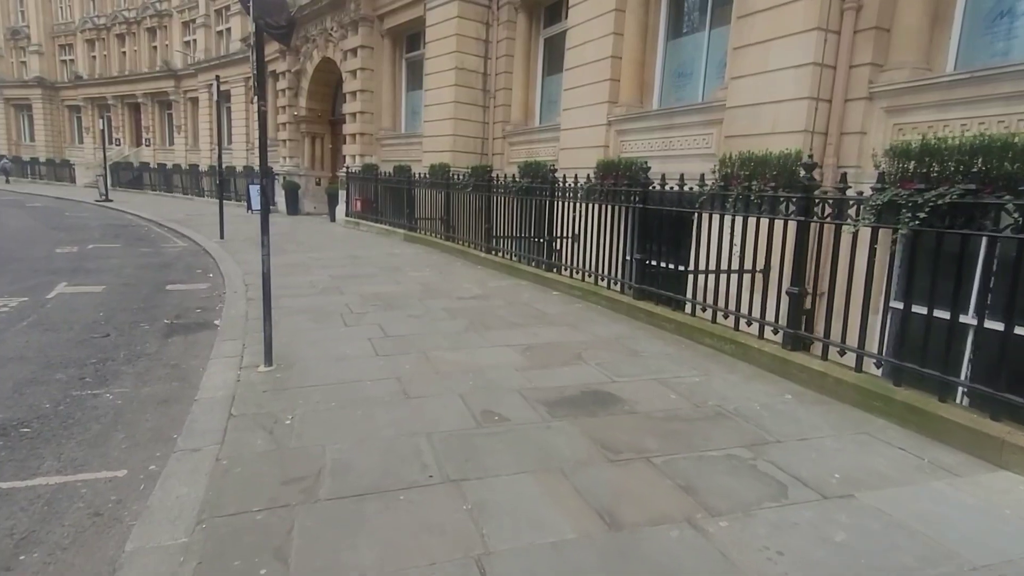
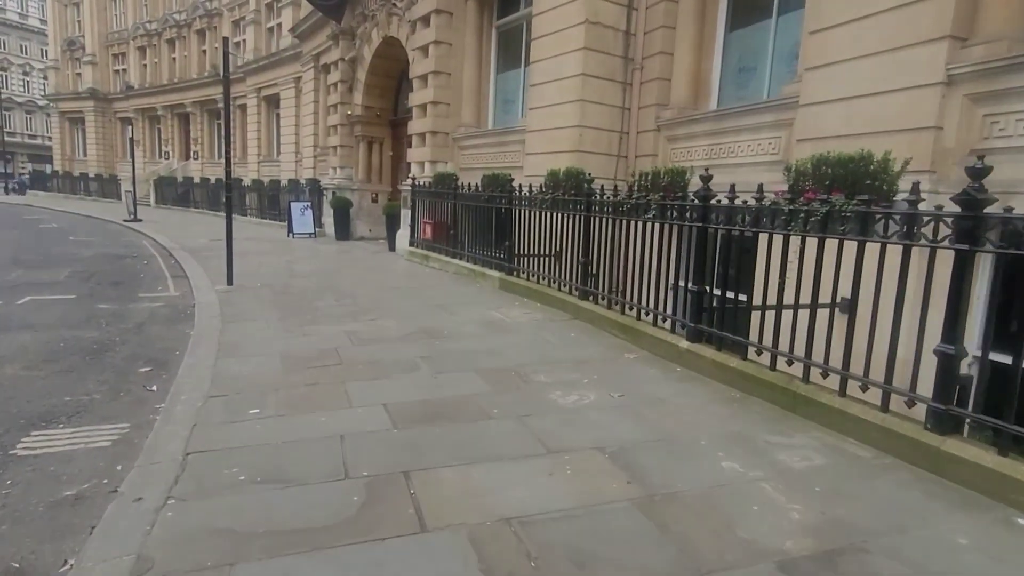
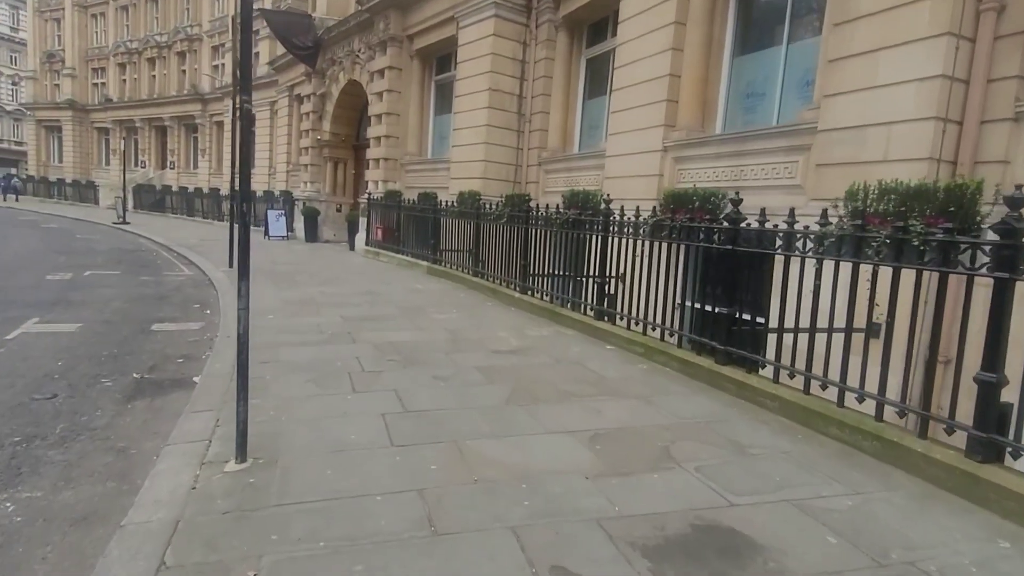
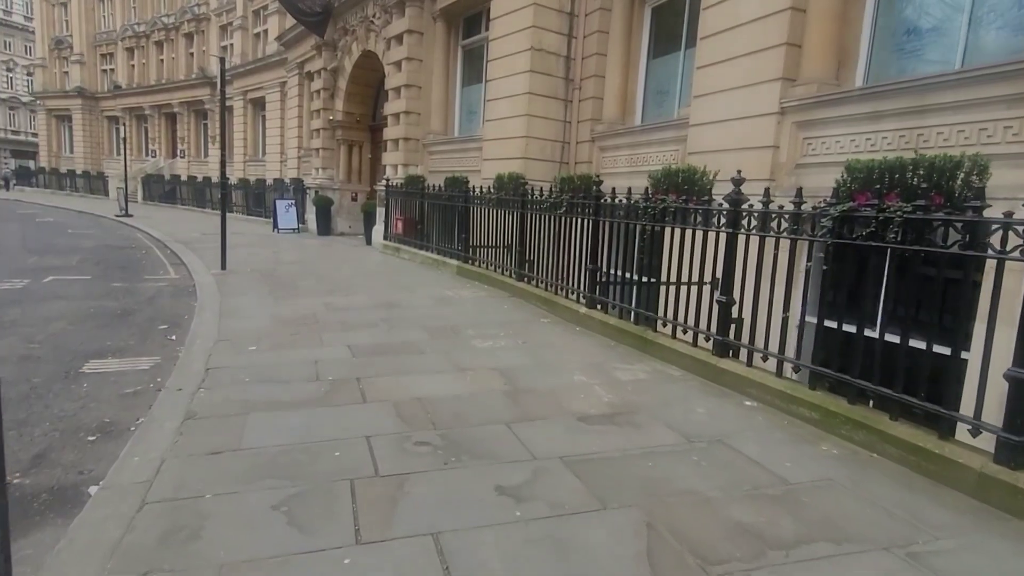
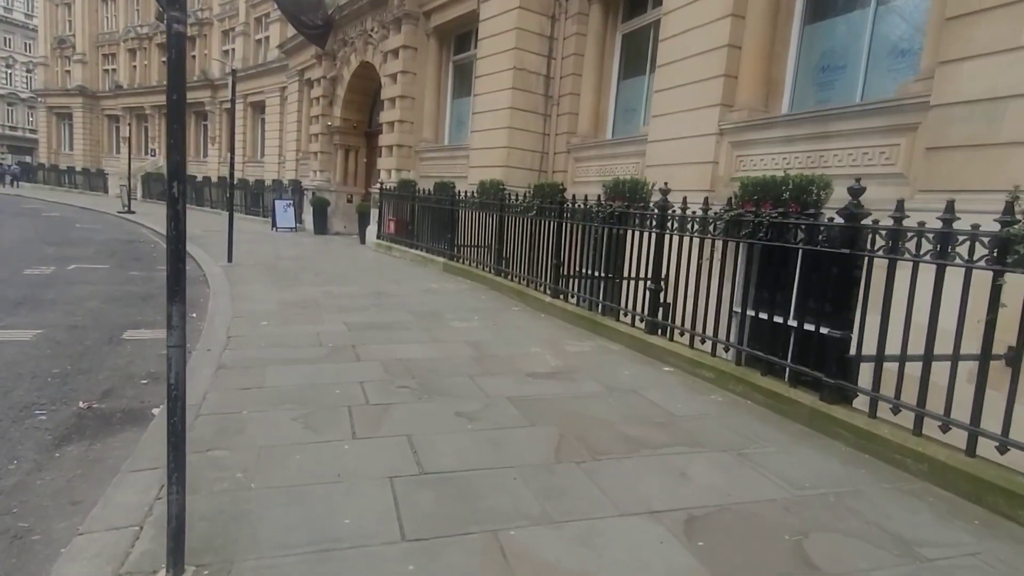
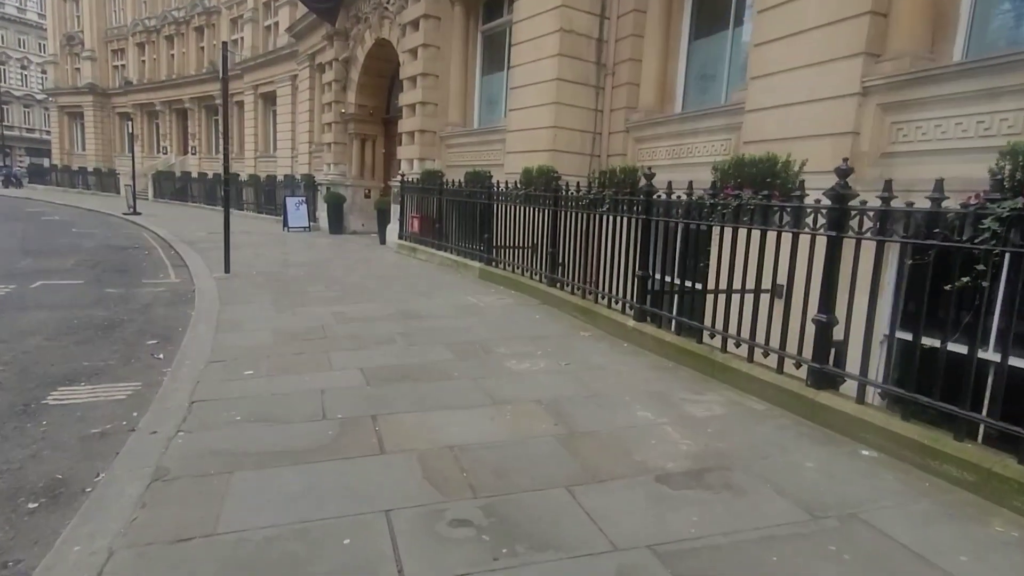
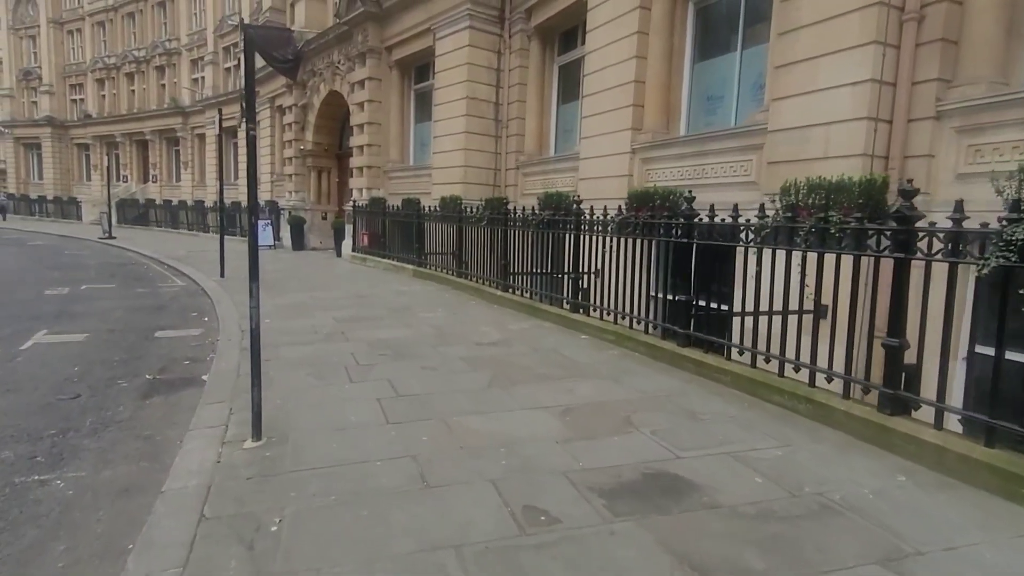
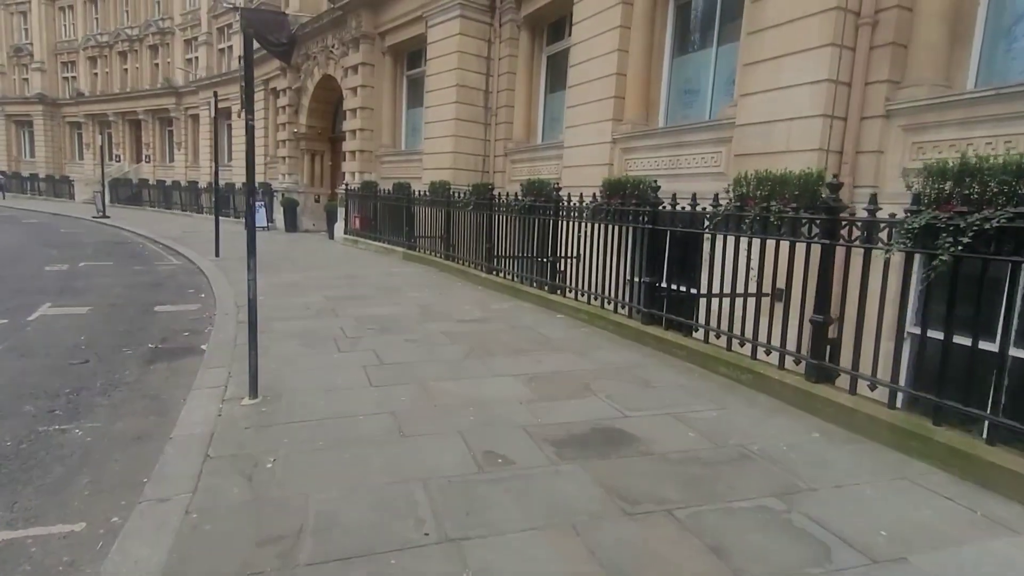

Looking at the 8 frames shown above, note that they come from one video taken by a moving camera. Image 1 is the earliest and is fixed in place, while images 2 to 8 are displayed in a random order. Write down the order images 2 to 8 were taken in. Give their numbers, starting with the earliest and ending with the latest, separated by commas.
8, 7, 3, 5, 4, 6, 2
